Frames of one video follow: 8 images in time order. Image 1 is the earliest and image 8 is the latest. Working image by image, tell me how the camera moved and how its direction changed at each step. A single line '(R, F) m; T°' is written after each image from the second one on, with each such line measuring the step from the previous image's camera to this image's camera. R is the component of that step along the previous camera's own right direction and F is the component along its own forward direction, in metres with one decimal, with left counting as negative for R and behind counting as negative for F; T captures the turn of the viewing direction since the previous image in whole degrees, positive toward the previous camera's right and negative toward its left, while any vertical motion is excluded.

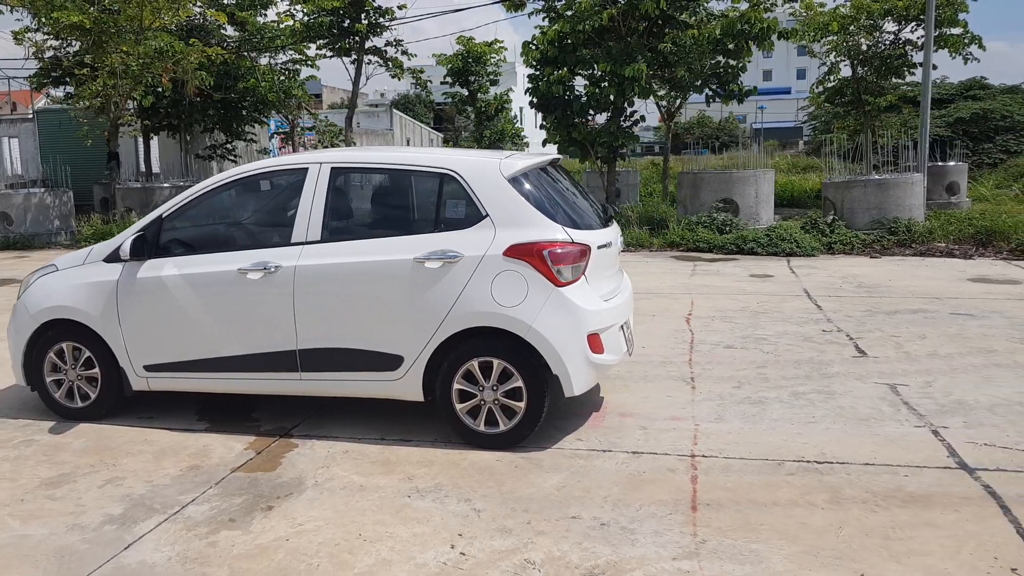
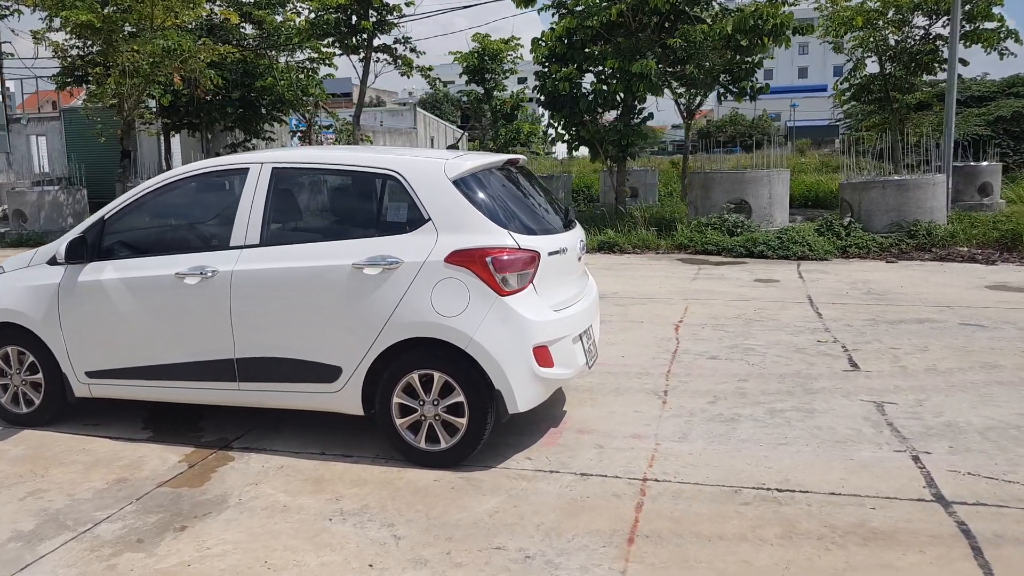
(+0.5, +0.3) m; -2°
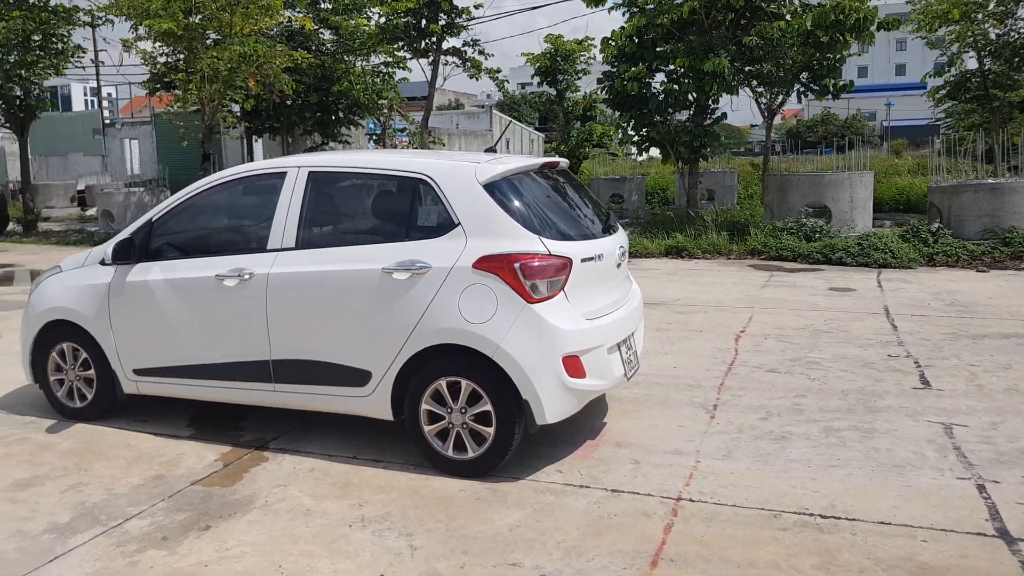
(+0.3, +0.1) m; -6°
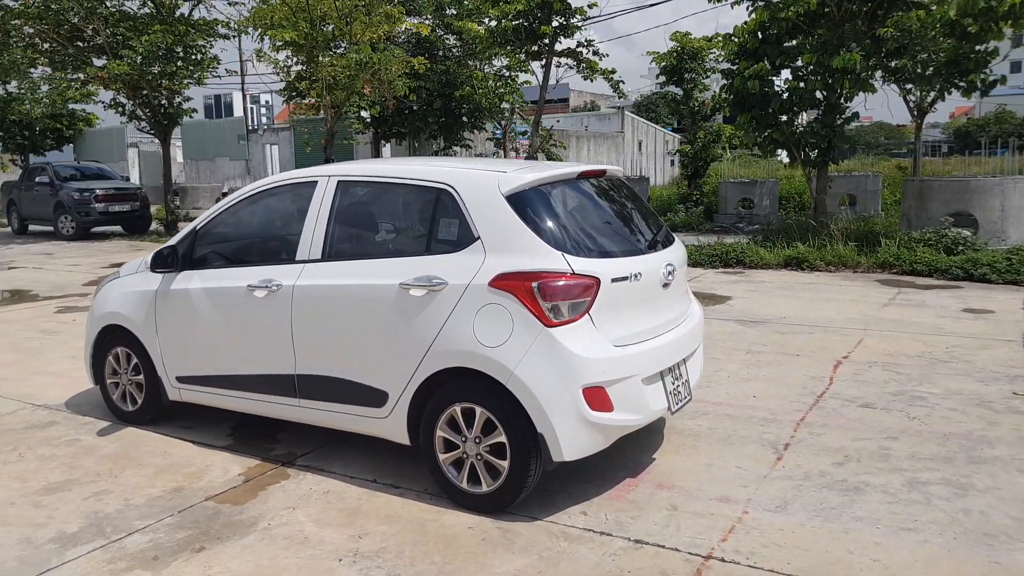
(+0.6, +0.4) m; -10°
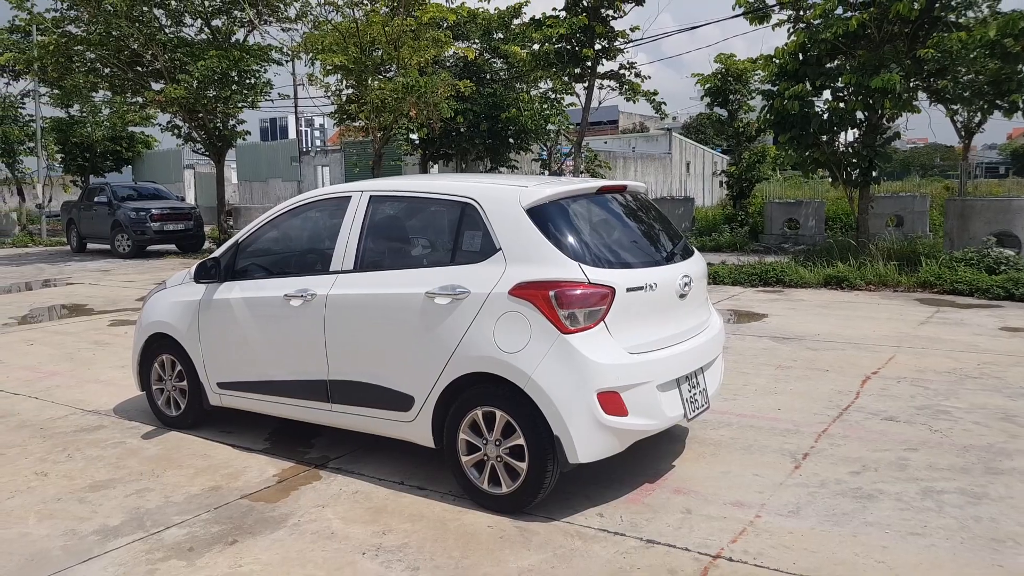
(+0.1, -0.2) m; -3°
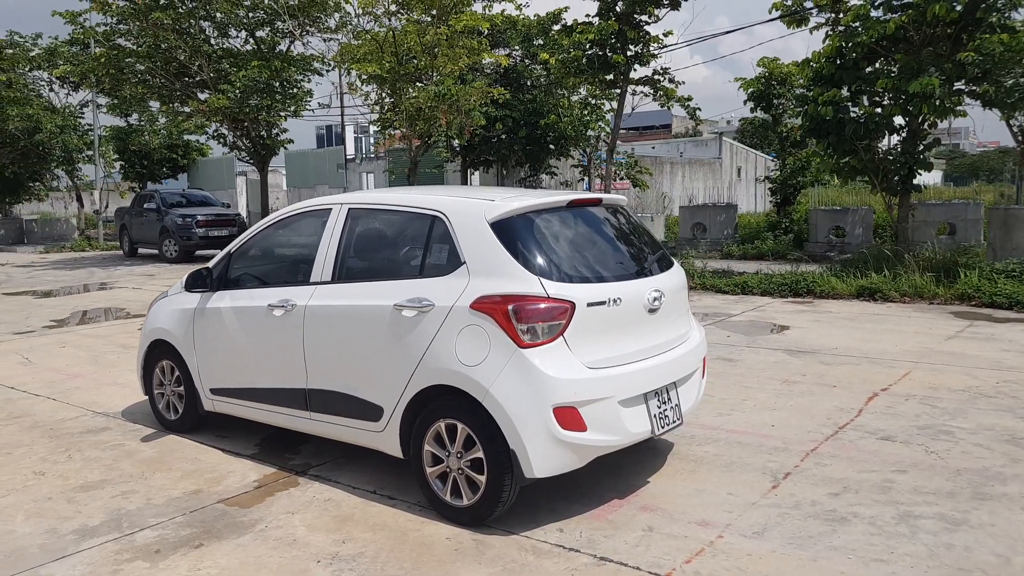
(+0.5, 0.0) m; -4°
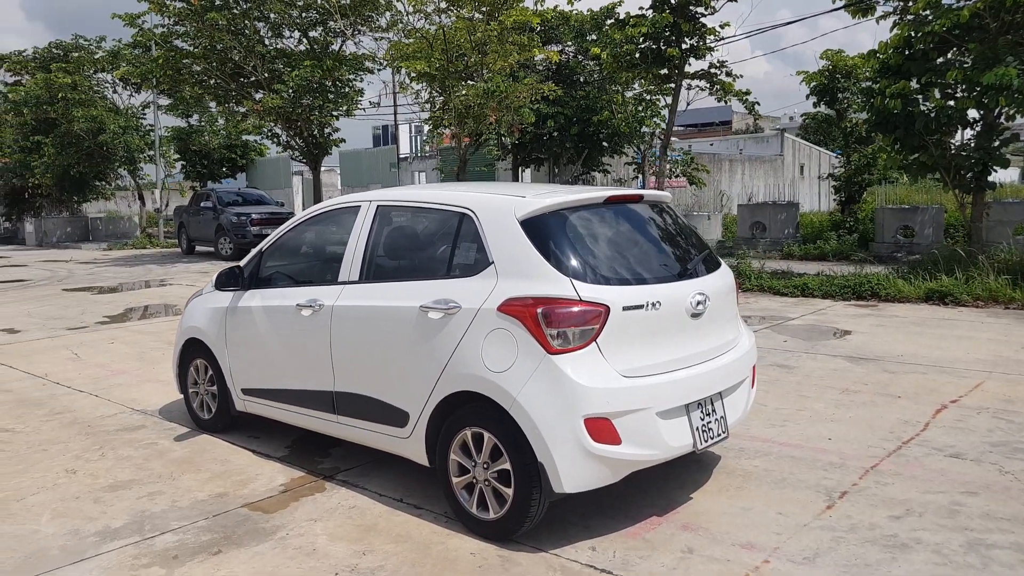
(+0.1, +0.2) m; -4°
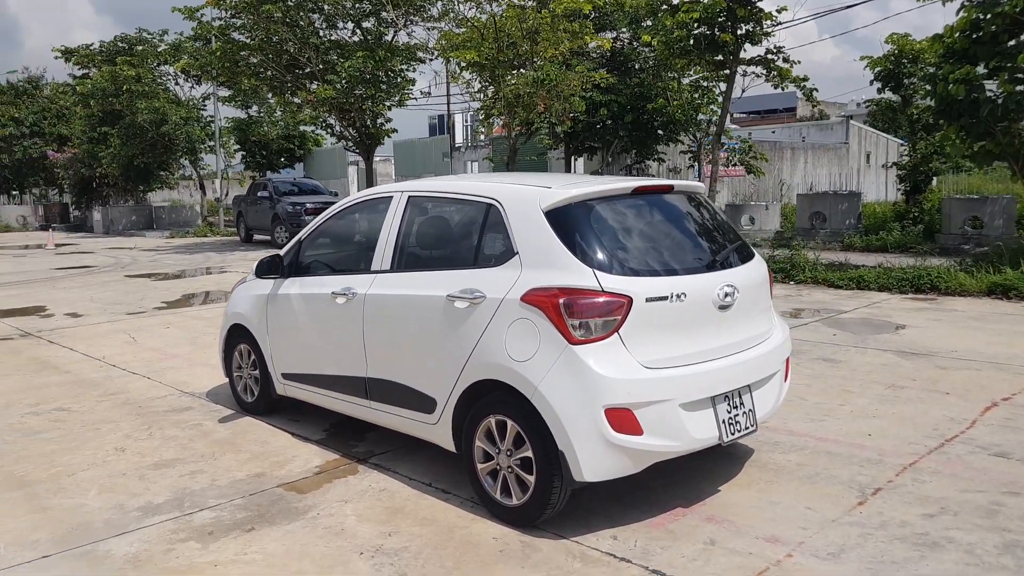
(+0.2, 0.0) m; -4°
